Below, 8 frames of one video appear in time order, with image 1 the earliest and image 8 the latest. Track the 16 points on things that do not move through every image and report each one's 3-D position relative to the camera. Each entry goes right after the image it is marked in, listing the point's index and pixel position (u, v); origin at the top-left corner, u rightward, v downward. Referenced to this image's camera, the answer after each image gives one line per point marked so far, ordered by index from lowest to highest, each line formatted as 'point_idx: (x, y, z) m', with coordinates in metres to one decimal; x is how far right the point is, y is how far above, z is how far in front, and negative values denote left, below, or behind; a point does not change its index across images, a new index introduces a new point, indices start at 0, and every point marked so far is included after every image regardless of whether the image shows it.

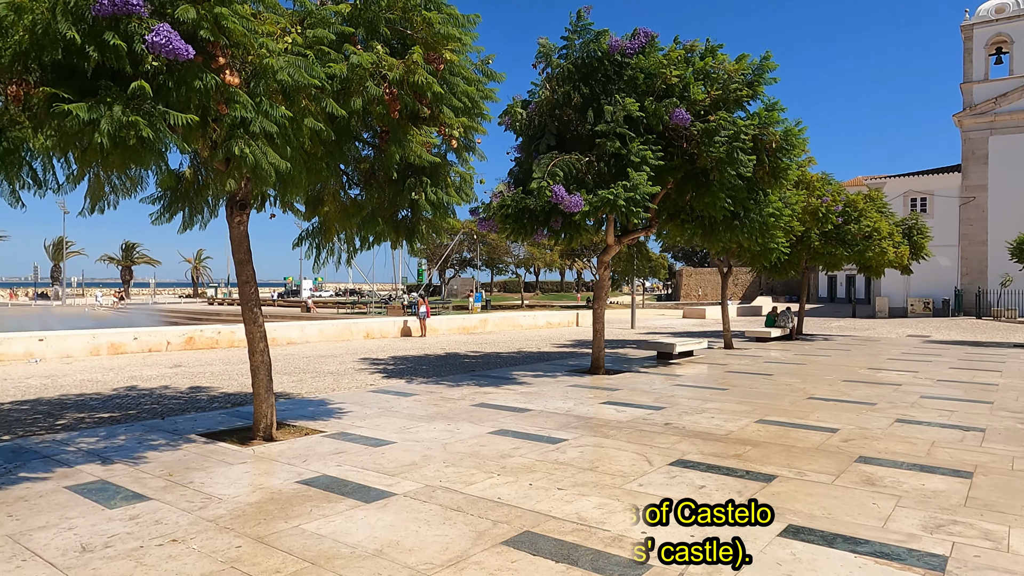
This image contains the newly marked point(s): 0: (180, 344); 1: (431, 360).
0: (-8.6, -1.4, +17.2) m
1: (-1.8, -1.6, +14.6) m
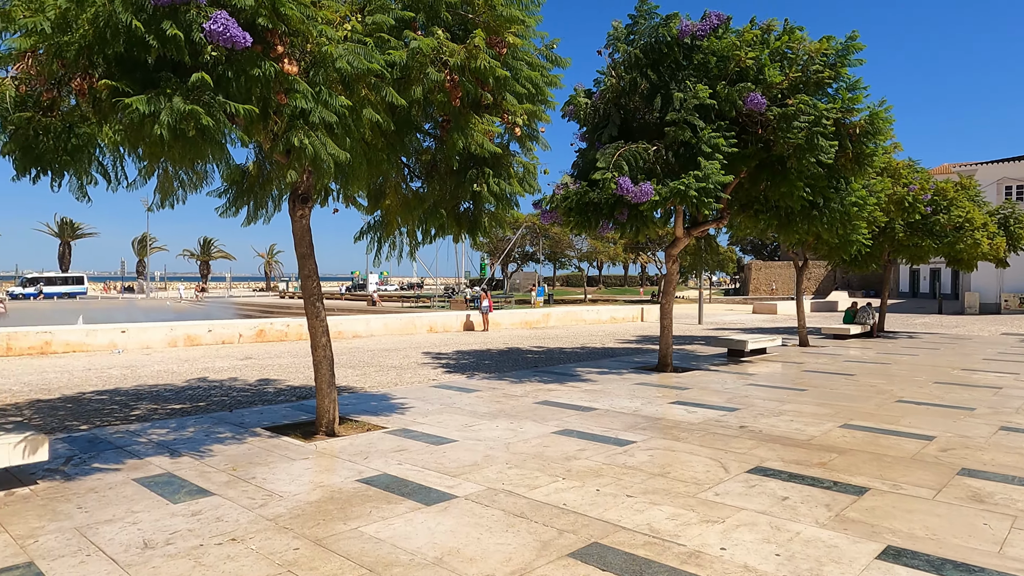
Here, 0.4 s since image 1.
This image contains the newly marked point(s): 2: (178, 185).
0: (-6.9, -1.3, +17.7) m
1: (-0.4, -1.5, +14.5) m
2: (-3.3, +1.0, +6.5) m
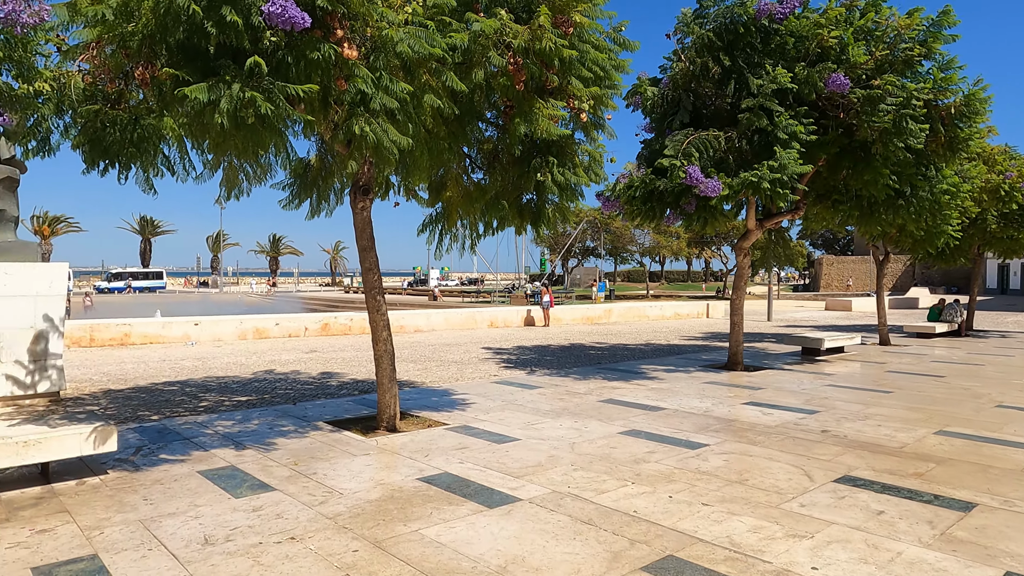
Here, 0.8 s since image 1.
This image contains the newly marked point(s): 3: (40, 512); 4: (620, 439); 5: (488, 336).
0: (-5.3, -1.1, +18.0) m
1: (+0.9, -1.3, +14.3) m
2: (-2.6, +1.1, +6.5) m
3: (-3.0, -1.4, +4.2) m
4: (+1.0, -1.4, +6.1) m
5: (-0.7, -1.3, +18.2) m
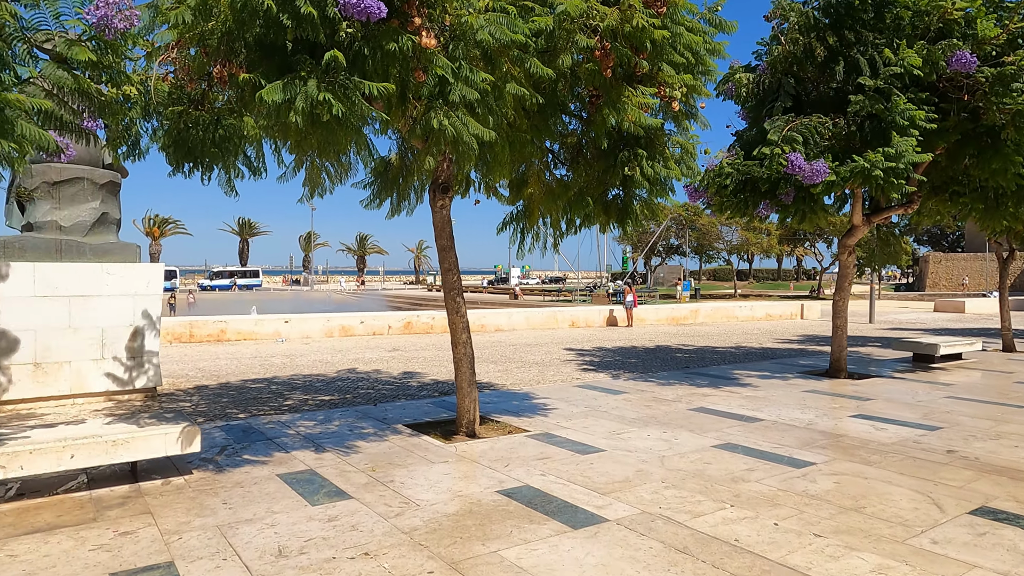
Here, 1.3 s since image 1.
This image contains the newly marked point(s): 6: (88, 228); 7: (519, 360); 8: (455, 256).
0: (-3.1, -1.1, +18.2) m
1: (+2.6, -1.3, +13.7) m
2: (-1.8, +1.1, +6.5) m
3: (-2.4, -1.4, +4.2) m
4: (+1.7, -1.4, +5.6) m
5: (+1.5, -1.3, +17.9) m
6: (-5.2, +0.7, +8.1) m
7: (+0.1, -1.3, +12.3) m
8: (-0.5, +0.3, +6.0) m
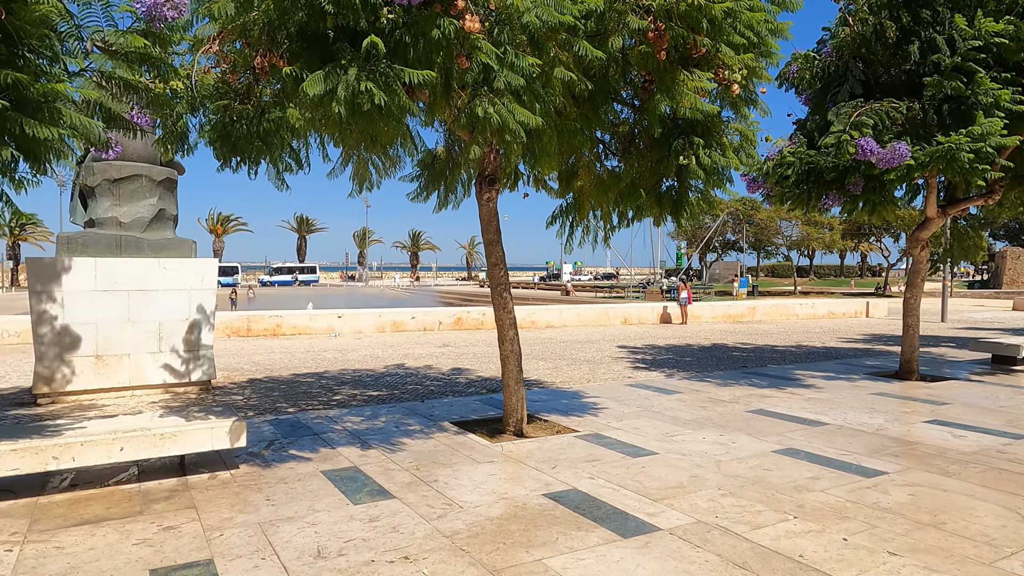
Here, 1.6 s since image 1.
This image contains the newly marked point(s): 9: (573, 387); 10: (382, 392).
0: (-1.7, -1.0, +18.2) m
1: (+3.7, -1.3, +13.3) m
2: (-1.4, +1.2, +6.4) m
3: (-2.2, -1.4, +4.2) m
4: (+2.1, -1.4, +5.3) m
5: (+2.9, -1.2, +17.5) m
6: (-4.6, +0.8, +8.3) m
7: (+1.0, -1.3, +12.1) m
8: (-0.1, +0.3, +5.9) m
9: (+0.8, -1.3, +8.8) m
10: (-1.6, -1.3, +8.3) m
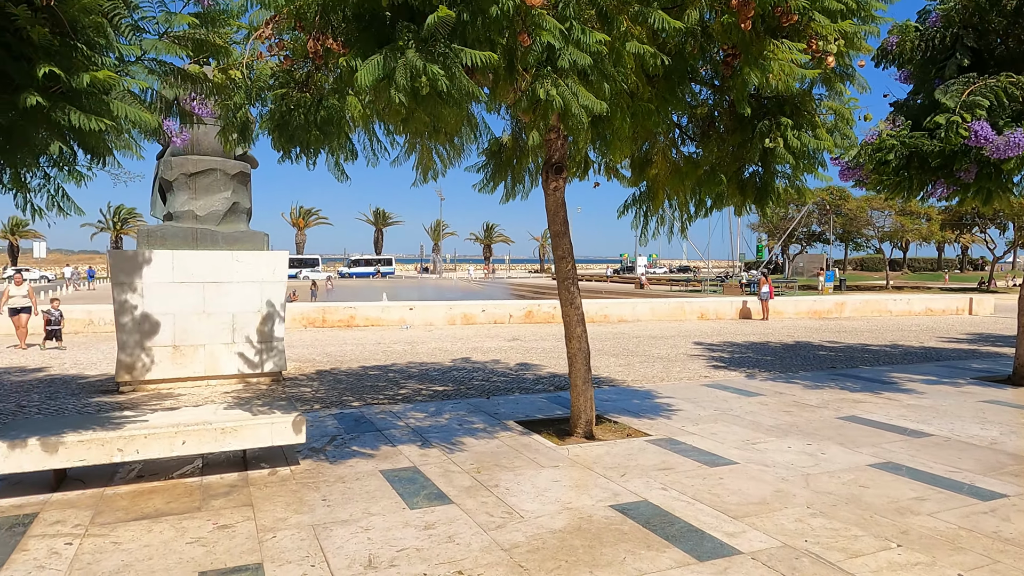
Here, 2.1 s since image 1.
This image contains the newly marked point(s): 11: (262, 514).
0: (+0.2, -0.8, +18.0) m
1: (+5.0, -1.2, +12.6) m
2: (-0.7, +1.2, +6.3) m
3: (-1.8, -1.3, +4.1) m
4: (+2.6, -1.3, +4.8) m
5: (+4.7, -1.0, +16.8) m
6: (-3.7, +0.9, +8.4) m
7: (+2.3, -1.2, +11.7) m
8: (+0.5, +0.4, +5.6) m
9: (+1.7, -1.2, +8.4) m
10: (-0.8, -1.2, +8.2) m
11: (-1.5, -1.3, +3.9) m
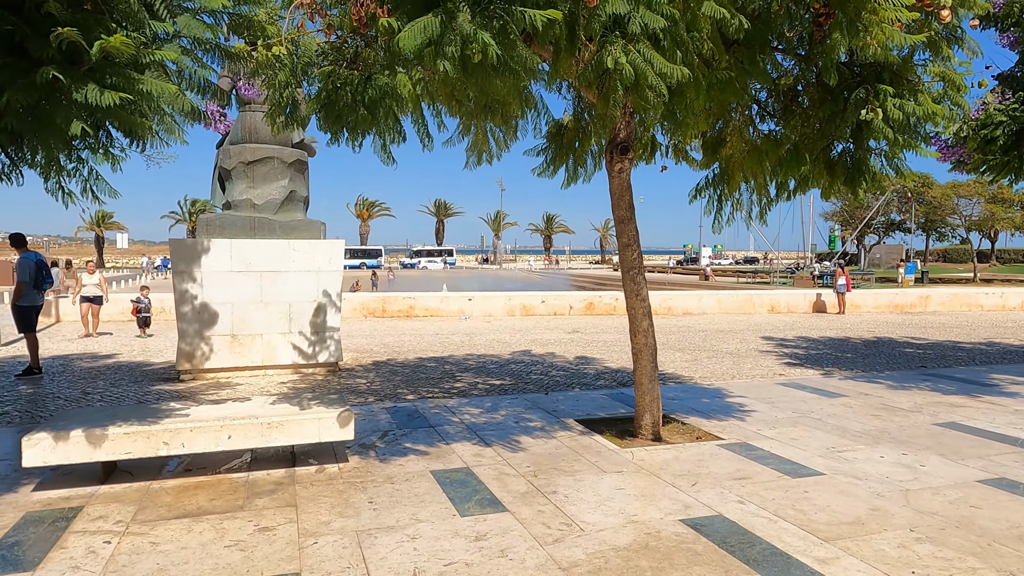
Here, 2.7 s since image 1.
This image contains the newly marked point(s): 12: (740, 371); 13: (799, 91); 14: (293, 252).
0: (+1.8, -0.5, +17.6) m
1: (+6.1, -1.0, +11.7) m
2: (-0.2, +1.3, +5.9) m
3: (-1.4, -1.3, +3.9) m
4: (+3.0, -1.3, +4.2) m
5: (+6.2, -0.8, +16.0) m
6: (-2.9, +1.0, +8.4) m
7: (+3.3, -1.0, +11.1) m
8: (+1.0, +0.5, +5.1) m
9: (+2.4, -1.1, +7.9) m
10: (-0.1, -1.1, +7.9) m
11: (-1.2, -1.3, +3.7) m
12: (+3.0, -1.1, +8.8) m
13: (+2.2, +1.5, +5.1) m
14: (-2.7, +0.4, +8.2) m
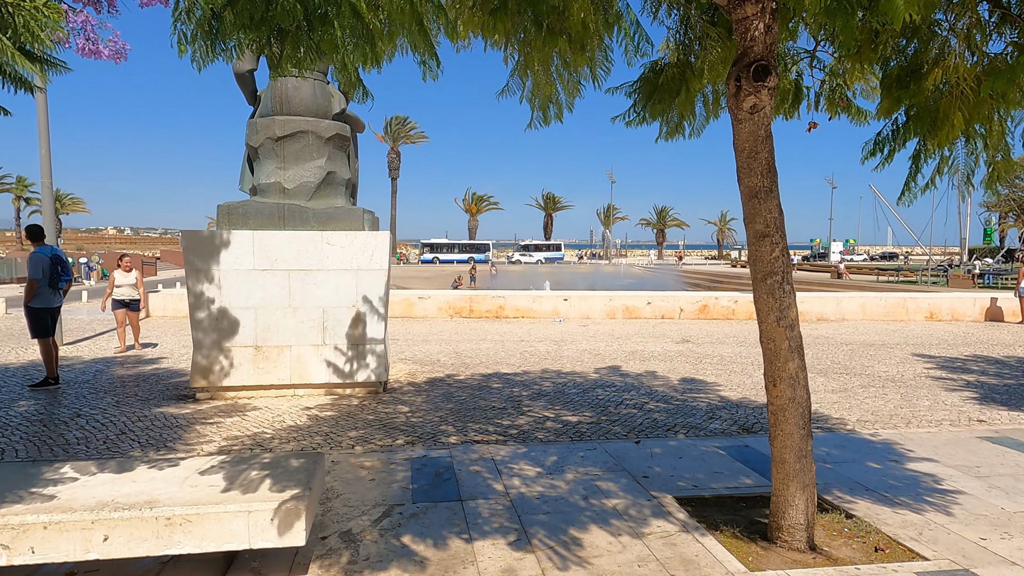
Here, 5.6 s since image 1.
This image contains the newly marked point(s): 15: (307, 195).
0: (+4.1, -0.5, +15.2) m
1: (+7.4, -1.1, +8.7) m
2: (+0.3, +1.2, +4.0) m
3: (-1.3, -1.3, +2.3) m
4: (+3.0, -1.4, +1.8) m
5: (+8.2, -0.9, +12.9) m
6: (-2.1, +1.0, +6.9) m
7: (+4.5, -1.1, +8.6) m
8: (+1.2, +0.4, +3.1) m
9: (+3.1, -1.2, +5.6) m
10: (+0.6, -1.2, +6.0) m
11: (-1.1, -1.4, +2.1) m
12: (+3.9, -1.2, +6.4) m
13: (+2.5, +1.4, +2.8) m
14: (-1.9, +0.4, +6.7) m
15: (-2.1, +1.0, +6.9) m
